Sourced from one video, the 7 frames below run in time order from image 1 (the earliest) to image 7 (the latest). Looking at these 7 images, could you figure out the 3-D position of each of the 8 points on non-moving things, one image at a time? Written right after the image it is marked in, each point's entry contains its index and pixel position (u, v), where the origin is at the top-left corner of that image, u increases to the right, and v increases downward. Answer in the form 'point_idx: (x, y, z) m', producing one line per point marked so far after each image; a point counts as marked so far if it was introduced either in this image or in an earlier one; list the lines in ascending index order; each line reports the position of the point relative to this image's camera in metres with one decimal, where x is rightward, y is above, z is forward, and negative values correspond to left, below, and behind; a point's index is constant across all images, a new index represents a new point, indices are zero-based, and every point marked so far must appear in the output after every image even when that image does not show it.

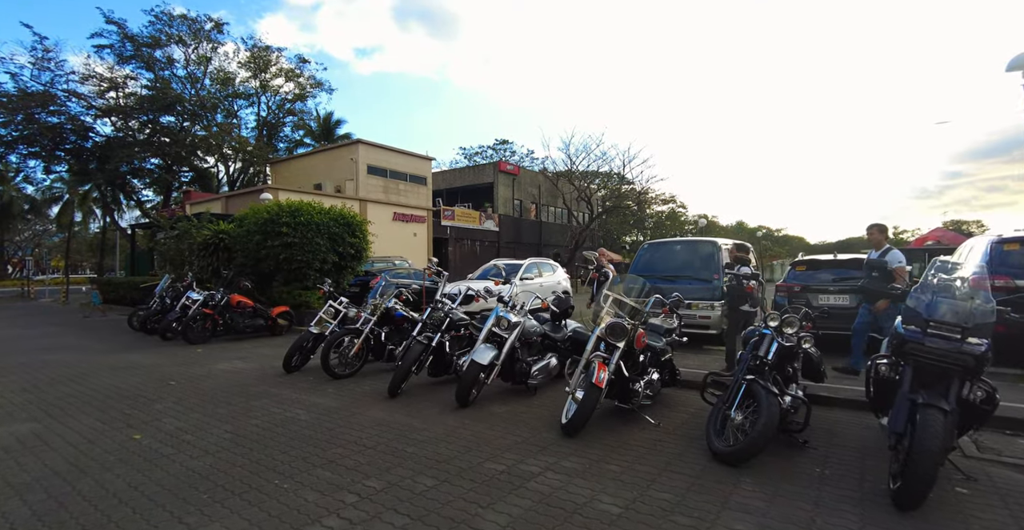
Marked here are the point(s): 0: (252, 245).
0: (-6.0, +0.5, +11.8) m
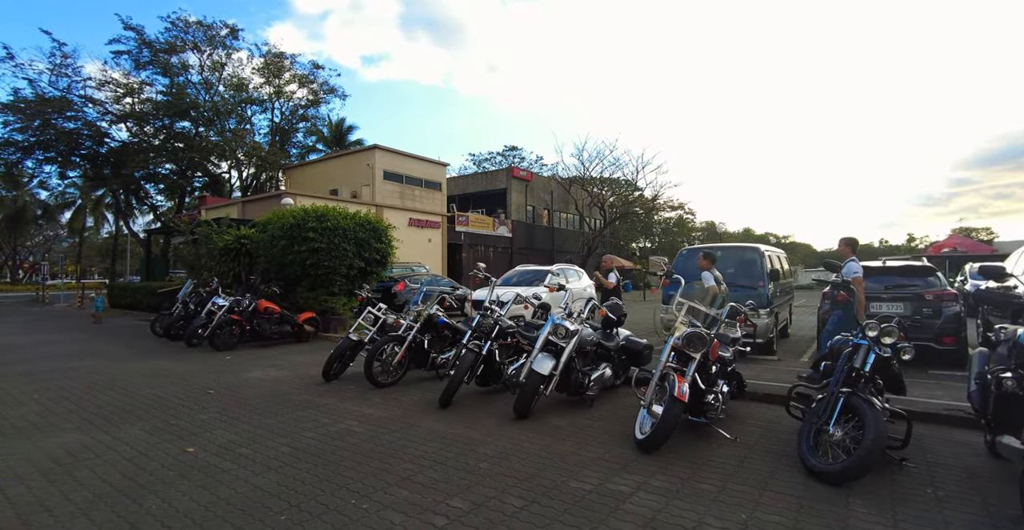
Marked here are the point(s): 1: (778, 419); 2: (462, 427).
0: (-5.4, +0.3, +11.6) m
1: (+2.6, -1.5, +4.9) m
2: (-0.5, -1.5, +4.7) m
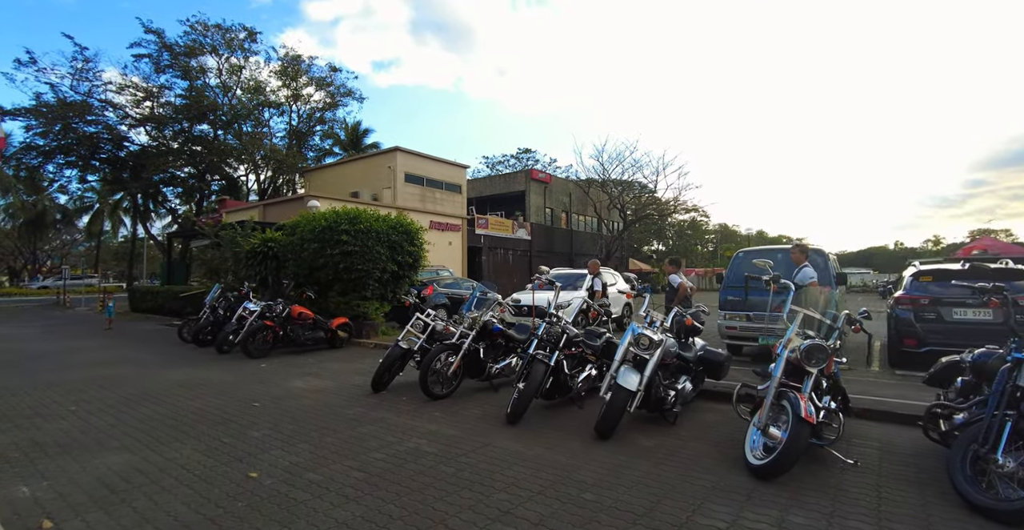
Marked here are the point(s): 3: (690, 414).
0: (-4.5, +0.2, +11.3) m
1: (+3.3, -1.5, +4.4) m
2: (+0.3, -1.5, +4.3) m
3: (+1.9, -1.5, +5.3) m
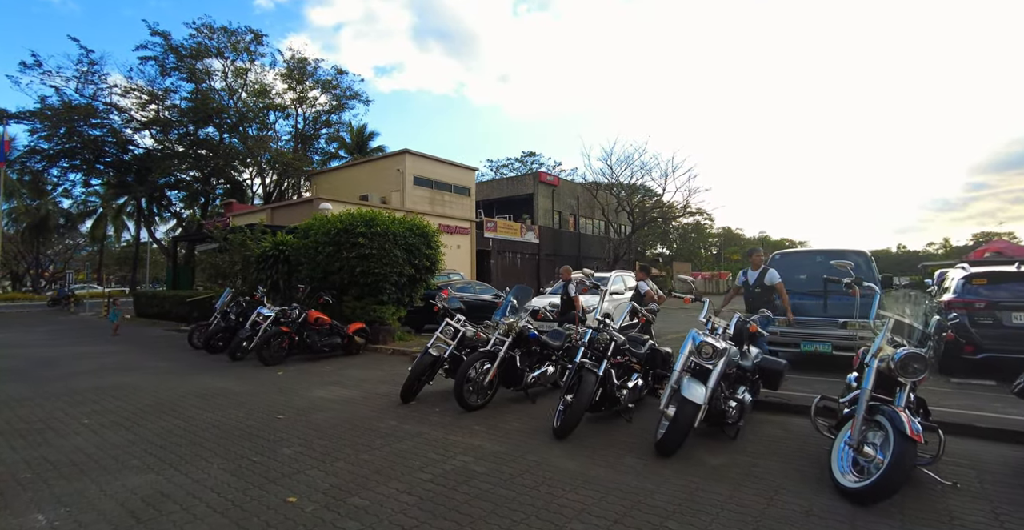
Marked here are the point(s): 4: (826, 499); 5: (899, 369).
0: (-4.1, +0.2, +11.0) m
1: (+3.7, -1.5, +4.0) m
2: (+0.7, -1.6, +3.9) m
3: (+2.3, -1.6, +4.9) m
4: (+2.1, -1.5, +3.3) m
5: (+2.6, -0.7, +3.4) m
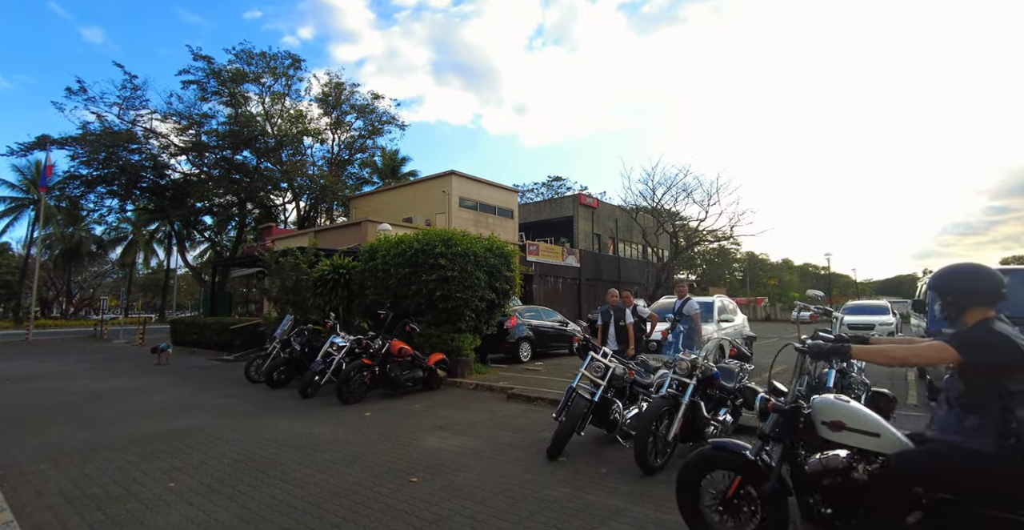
0: (-2.3, -0.3, +9.9) m
1: (+5.4, -1.6, +2.7) m
2: (+2.3, -1.6, +2.6) m
3: (+3.9, -1.7, +3.6) m
4: (+3.7, -1.6, +2.0) m
5: (+4.2, -0.7, +2.1) m
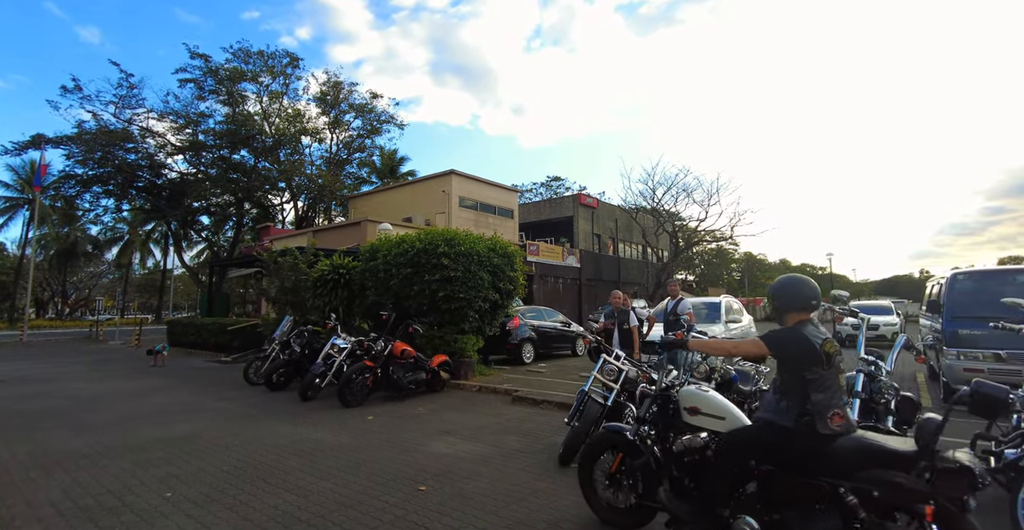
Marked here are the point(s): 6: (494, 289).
0: (-2.2, -0.3, +9.7) m
1: (+5.5, -1.6, +2.5) m
2: (+2.4, -1.6, +2.5) m
3: (+4.1, -1.7, +3.5) m
4: (+3.8, -1.6, +1.9) m
5: (+4.3, -0.7, +2.0) m
6: (-0.4, -0.5, +9.9) m
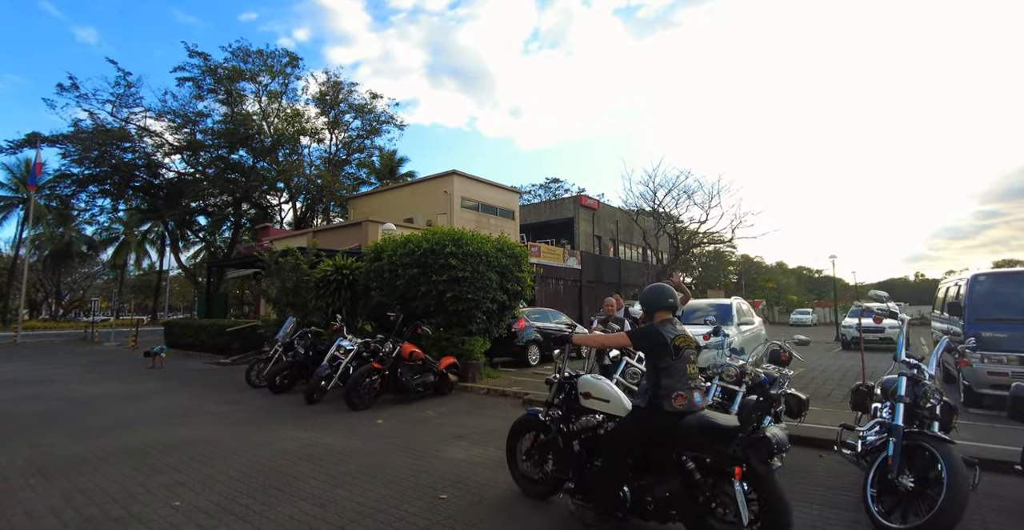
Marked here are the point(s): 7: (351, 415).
0: (-2.0, -0.3, +9.6) m
1: (+5.7, -1.6, +2.4) m
2: (+2.6, -1.6, +2.3) m
3: (+4.3, -1.7, +3.3) m
4: (+4.0, -1.6, +1.7) m
5: (+4.5, -0.7, +1.8) m
6: (-0.2, -0.5, +9.7) m
7: (-2.3, -2.1, +7.2) m
